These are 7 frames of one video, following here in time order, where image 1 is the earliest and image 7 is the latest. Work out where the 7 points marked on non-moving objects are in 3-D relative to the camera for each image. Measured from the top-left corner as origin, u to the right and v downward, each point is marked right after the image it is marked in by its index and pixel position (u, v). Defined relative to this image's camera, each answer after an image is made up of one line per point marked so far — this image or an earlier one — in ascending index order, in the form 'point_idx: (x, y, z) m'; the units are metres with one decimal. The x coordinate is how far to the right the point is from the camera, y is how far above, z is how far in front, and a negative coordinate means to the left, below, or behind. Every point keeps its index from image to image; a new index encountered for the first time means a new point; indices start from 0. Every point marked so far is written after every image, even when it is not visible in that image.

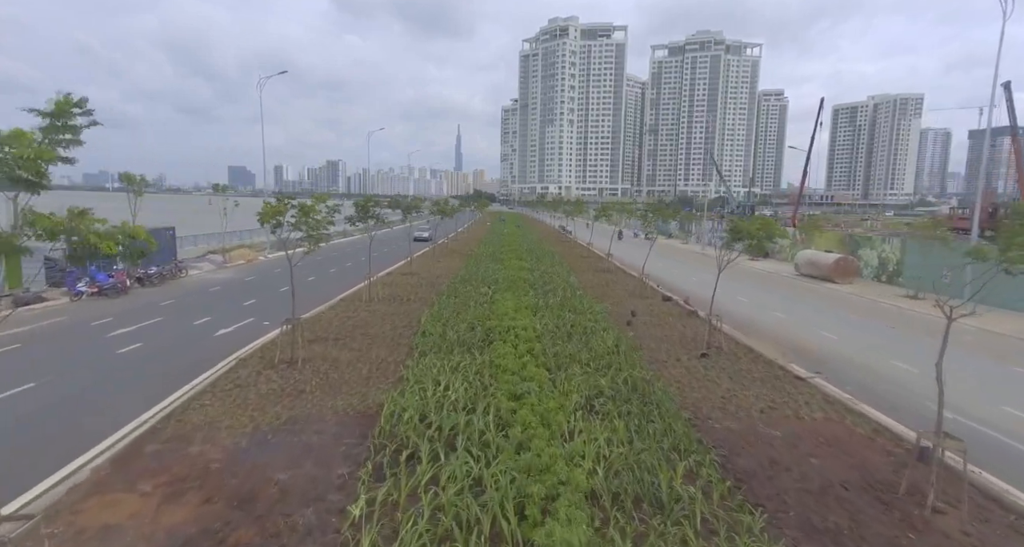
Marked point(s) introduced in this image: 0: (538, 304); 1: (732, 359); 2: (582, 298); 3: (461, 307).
0: (+0.7, -0.8, +12.7) m
1: (+4.1, -1.6, +8.9) m
2: (+1.9, -0.7, +13.8) m
3: (-1.3, -0.9, +12.2) m
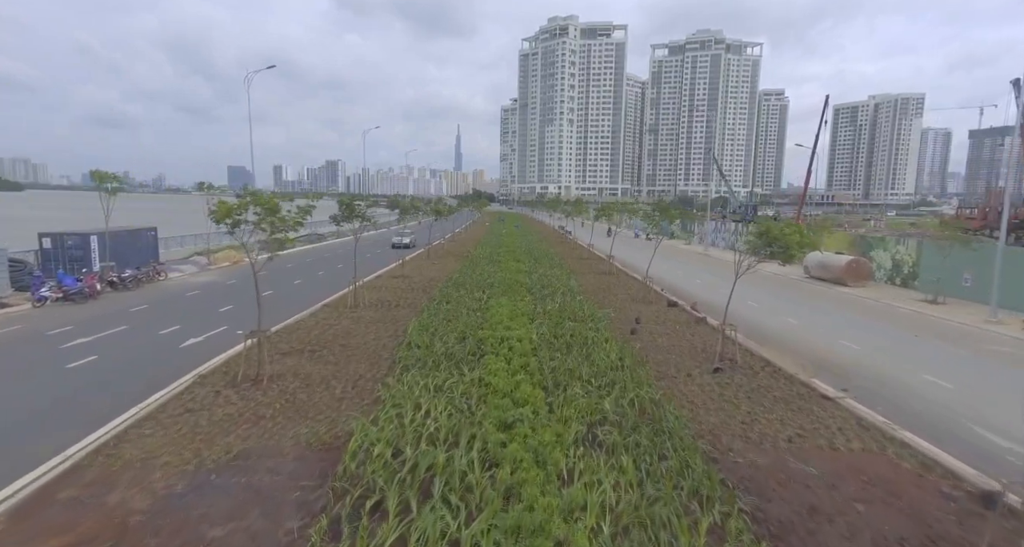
0: (+0.6, -0.9, +11.8) m
1: (+4.0, -1.7, +8.0) m
2: (+1.8, -0.8, +12.9) m
3: (-1.4, -1.0, +11.3) m
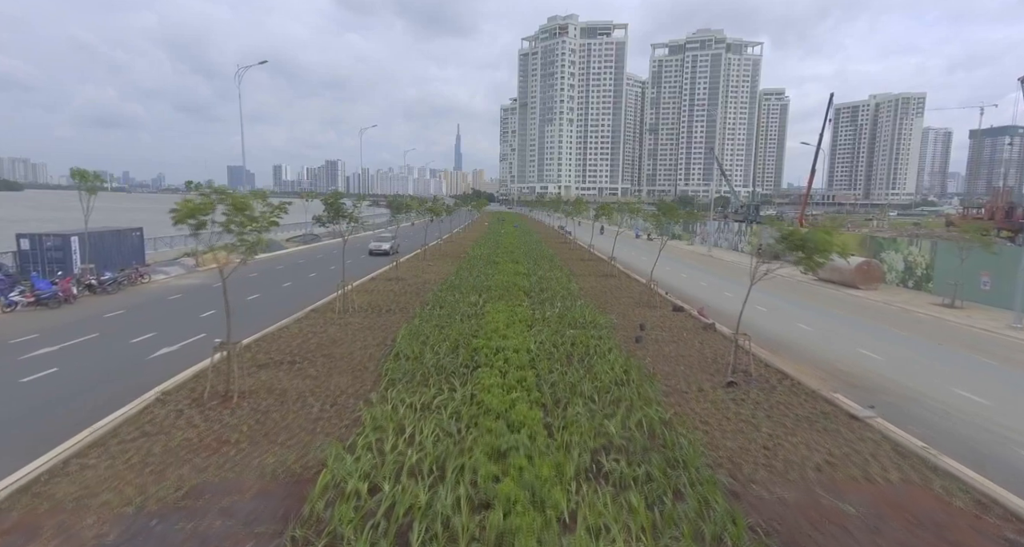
0: (+0.5, -1.0, +11.2) m
1: (+3.9, -1.8, +7.4) m
2: (+1.8, -0.9, +12.2) m
3: (-1.5, -1.1, +10.6) m
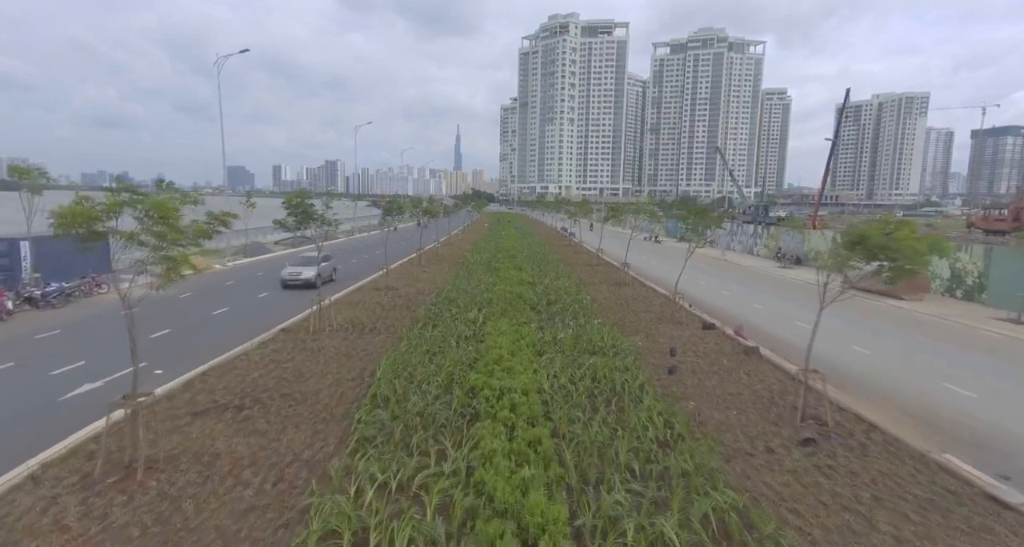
0: (+0.6, -1.3, +9.4) m
1: (+4.1, -2.1, +5.6) m
2: (+1.9, -1.2, +10.5) m
3: (-1.4, -1.4, +8.9) m
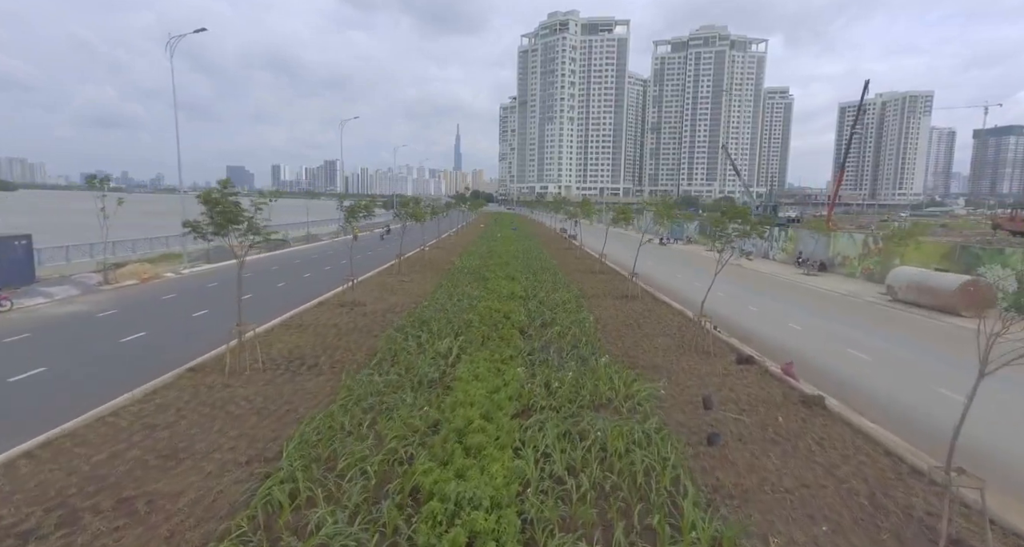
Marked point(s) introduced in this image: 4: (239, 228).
0: (+0.3, -1.7, +7.0) m
1: (+3.7, -2.4, +3.2) m
2: (+1.5, -1.5, +8.1) m
3: (-1.7, -1.7, +6.4) m
4: (-4.5, +0.8, +7.9) m
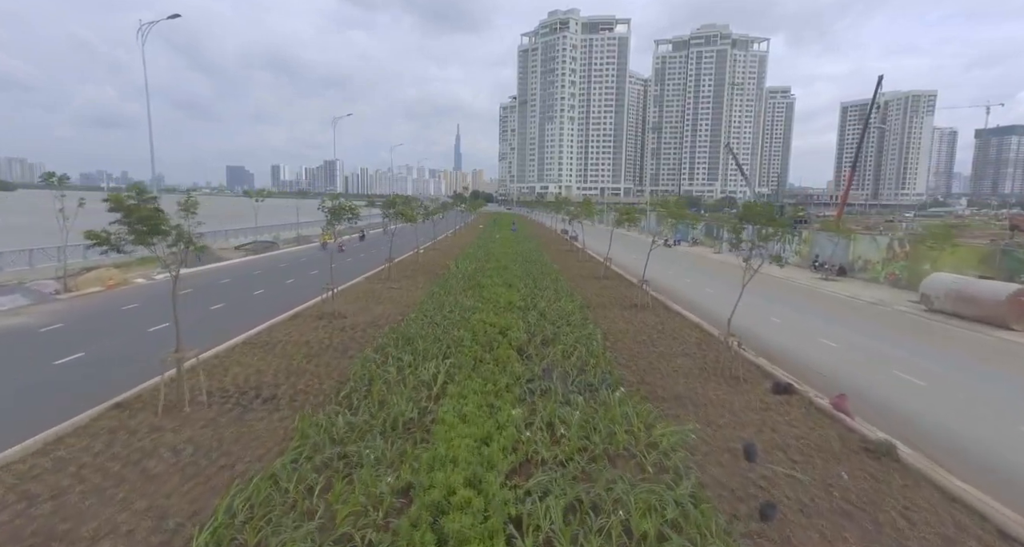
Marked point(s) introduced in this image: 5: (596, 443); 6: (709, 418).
0: (+0.2, -1.9, +5.6) m
1: (+3.7, -2.6, +1.8) m
2: (+1.5, -1.7, +6.7) m
3: (-1.8, -1.9, +5.1) m
4: (-4.6, +0.6, +6.5) m
5: (+1.0, -1.9, +5.5) m
6: (+2.7, -2.0, +6.6) m
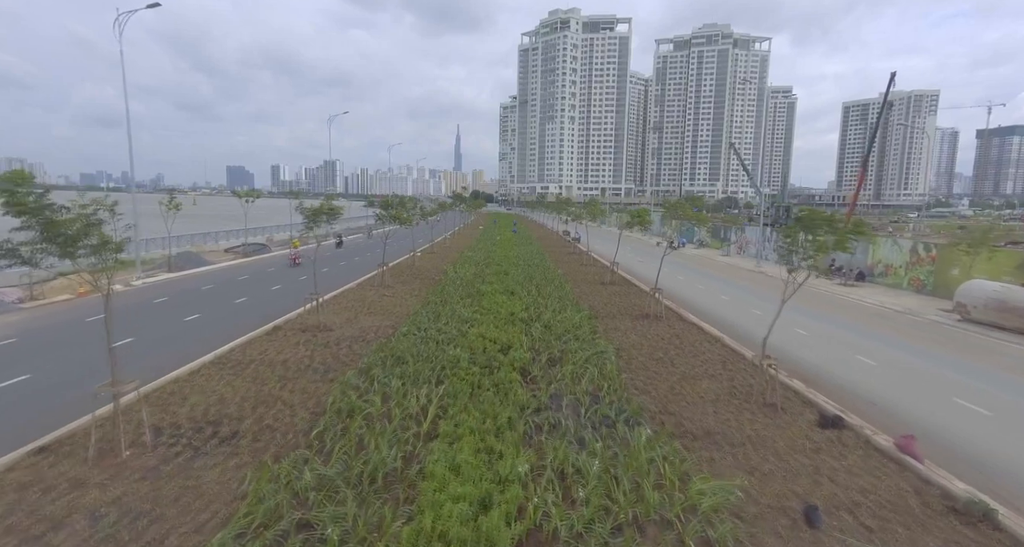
0: (+0.3, -2.1, +4.5) m
1: (+3.7, -2.8, +0.7) m
2: (+1.5, -1.9, +5.6) m
3: (-1.7, -2.1, +4.0) m
4: (-4.5, +0.4, +5.4) m
5: (+1.0, -2.1, +4.4) m
6: (+2.8, -2.2, +5.5) m
